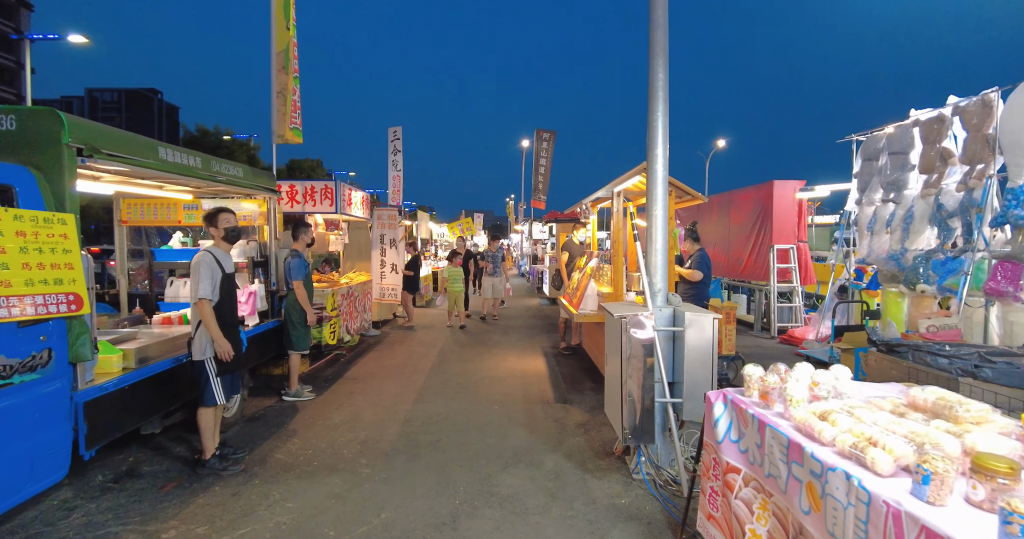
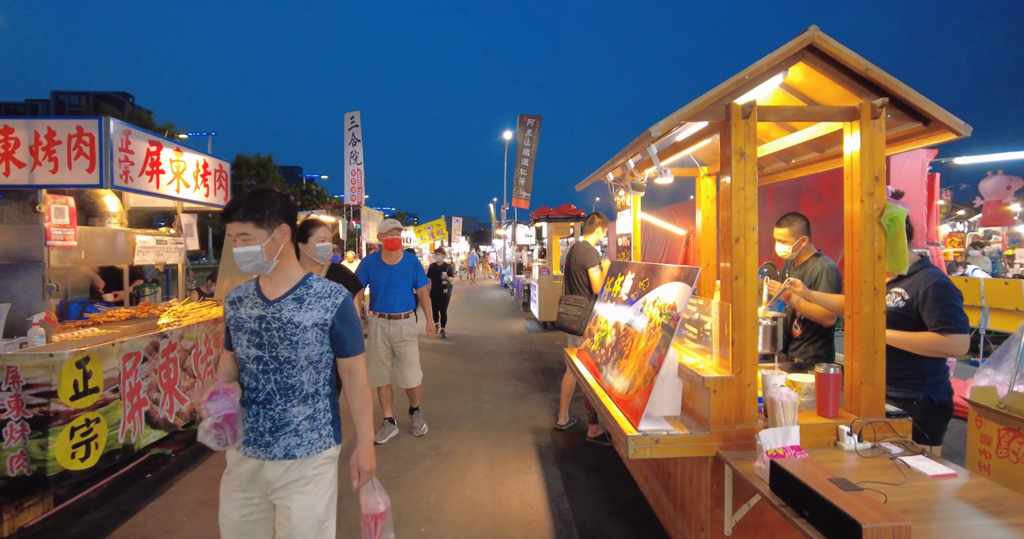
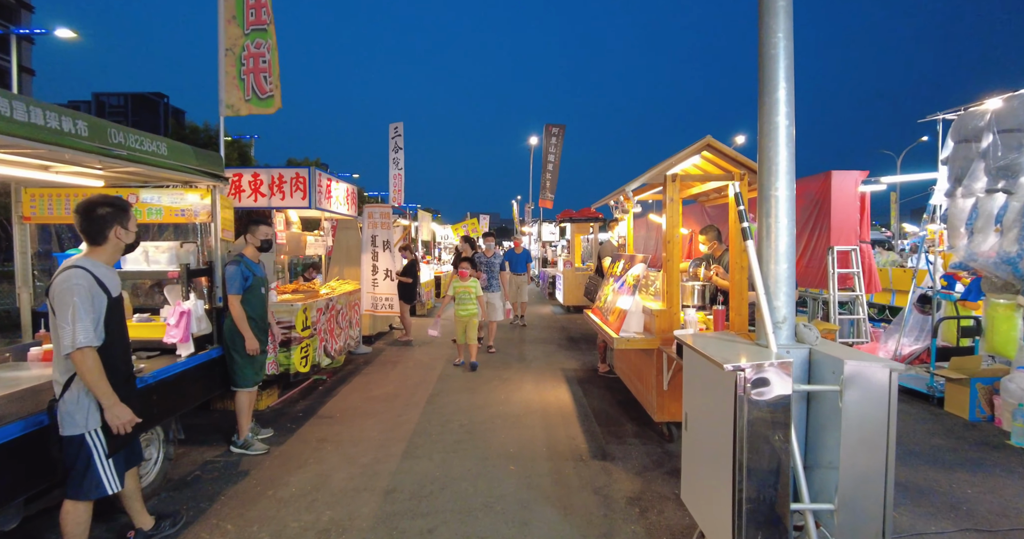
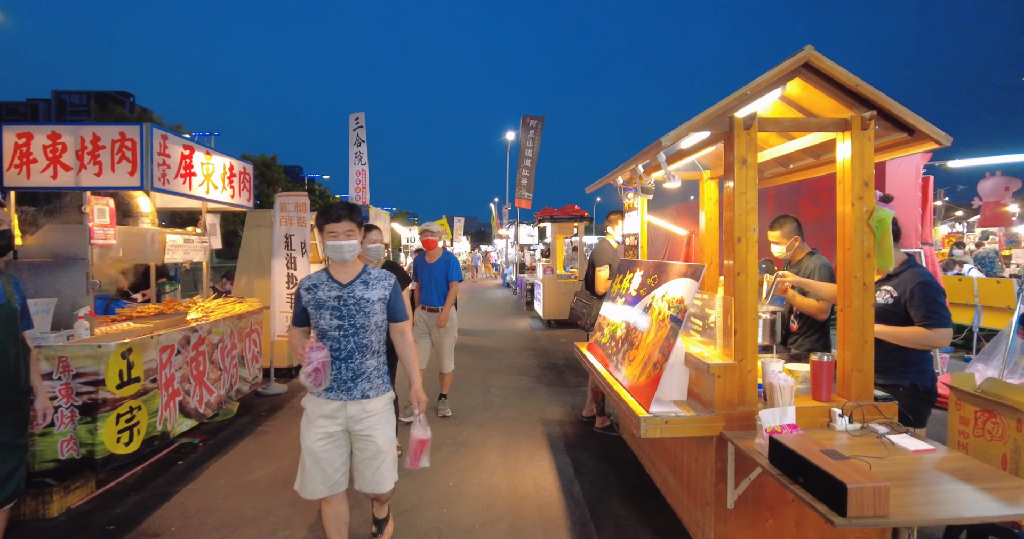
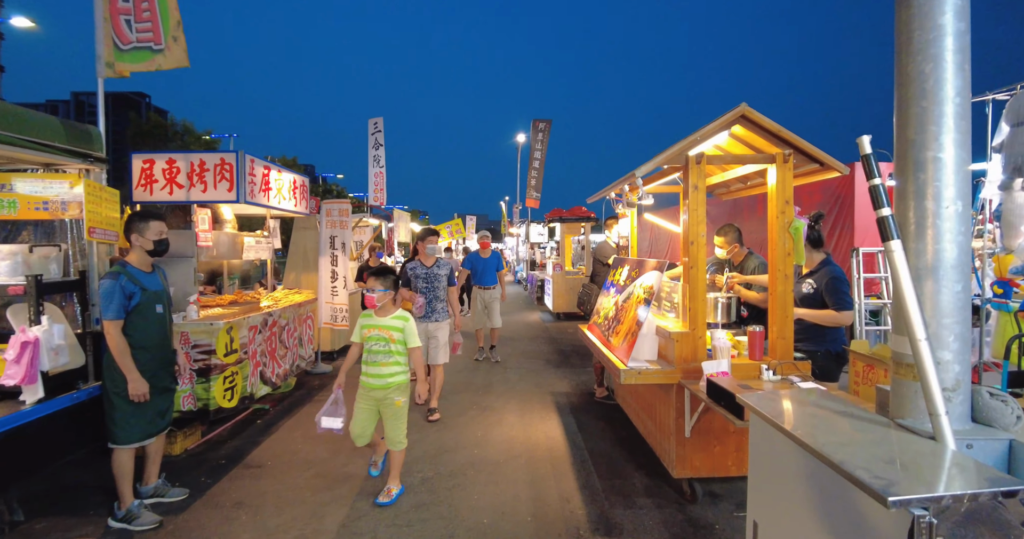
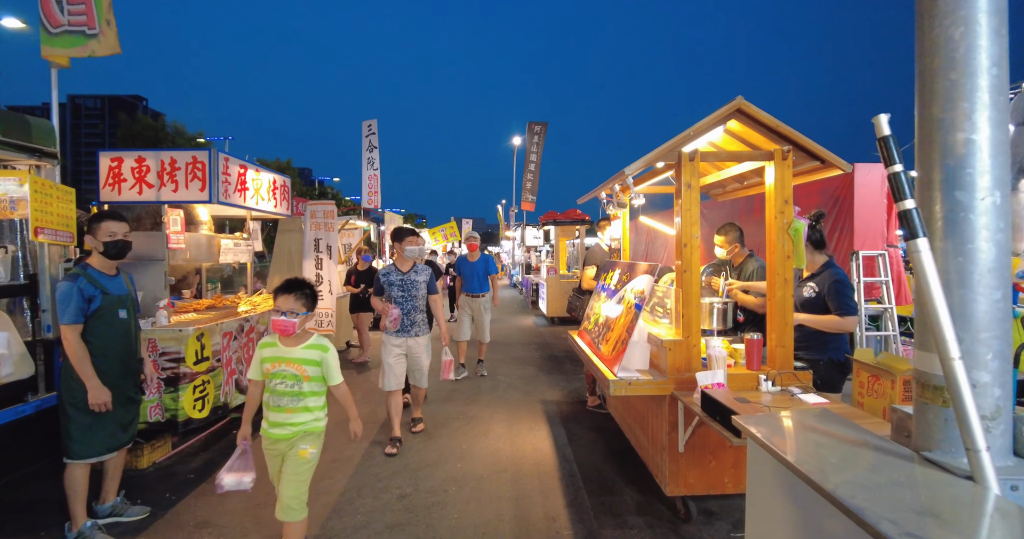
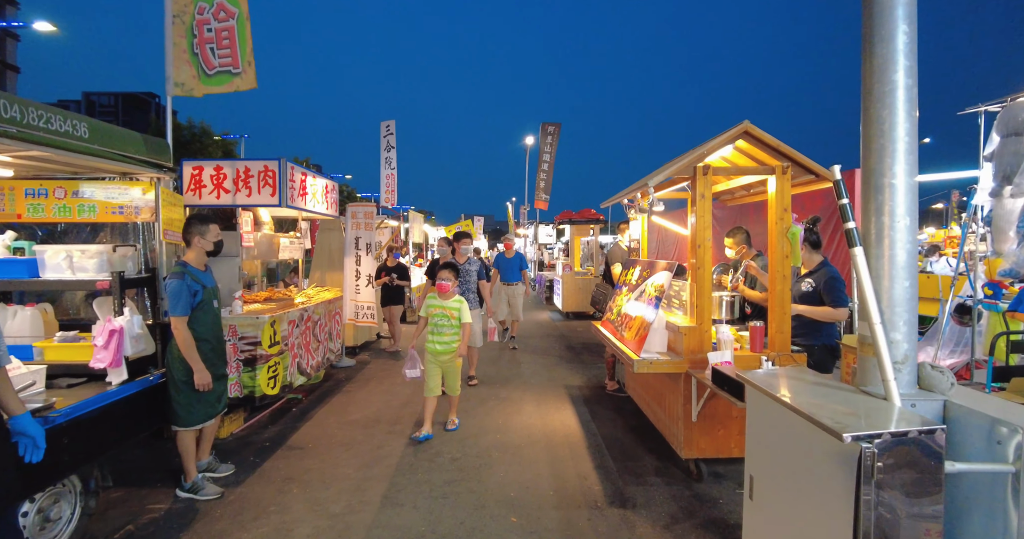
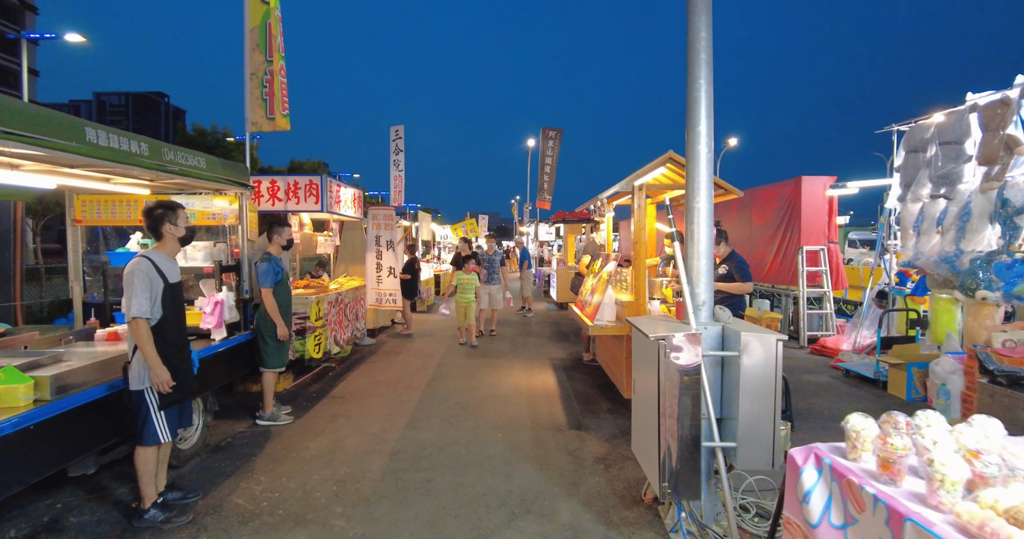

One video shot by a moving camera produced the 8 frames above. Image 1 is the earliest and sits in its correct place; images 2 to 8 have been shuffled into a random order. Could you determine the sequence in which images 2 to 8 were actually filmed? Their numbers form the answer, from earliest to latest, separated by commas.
8, 3, 7, 5, 6, 4, 2
